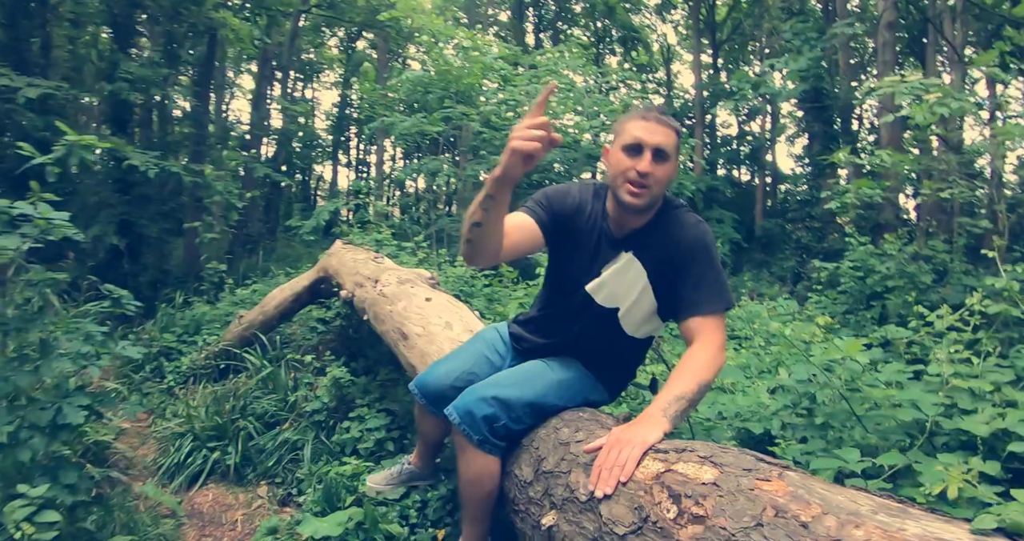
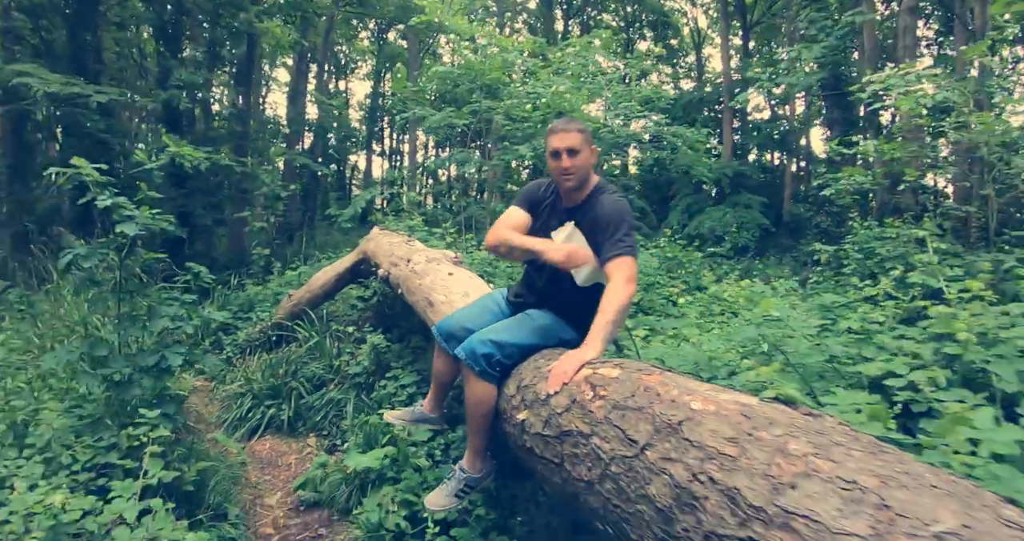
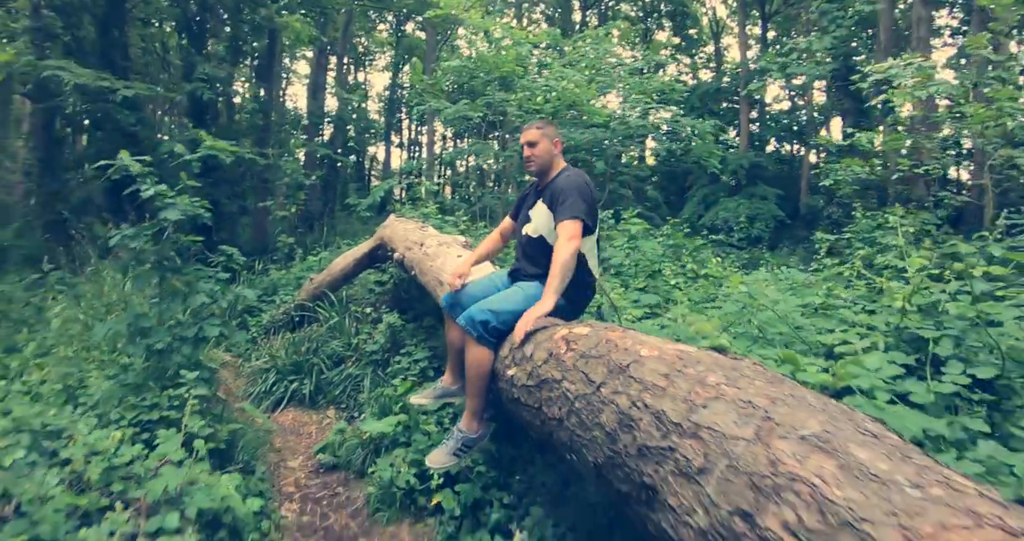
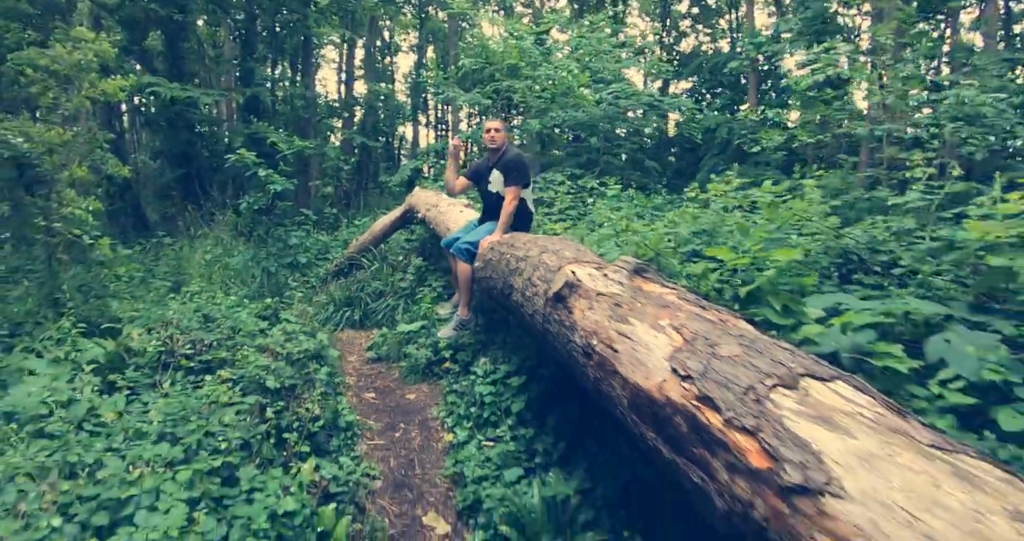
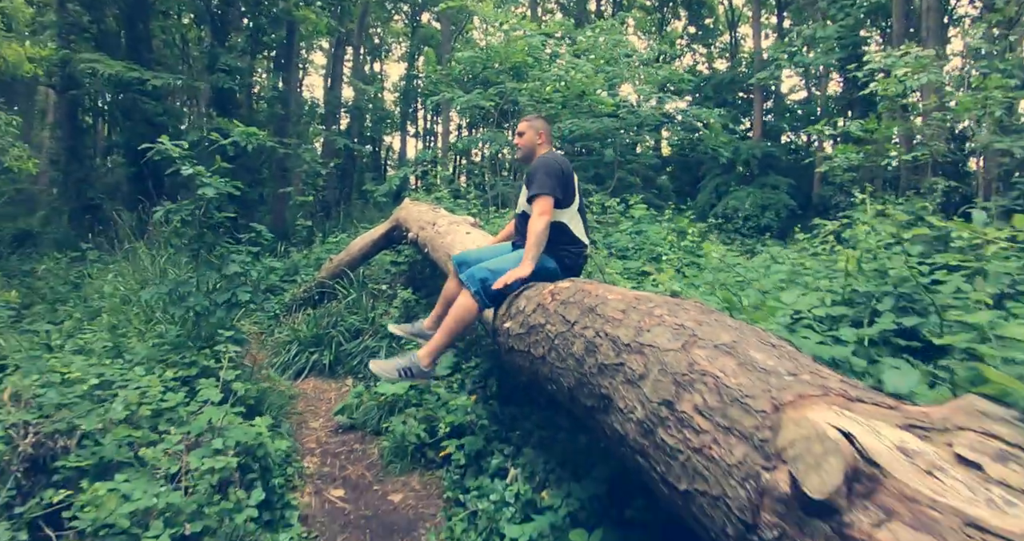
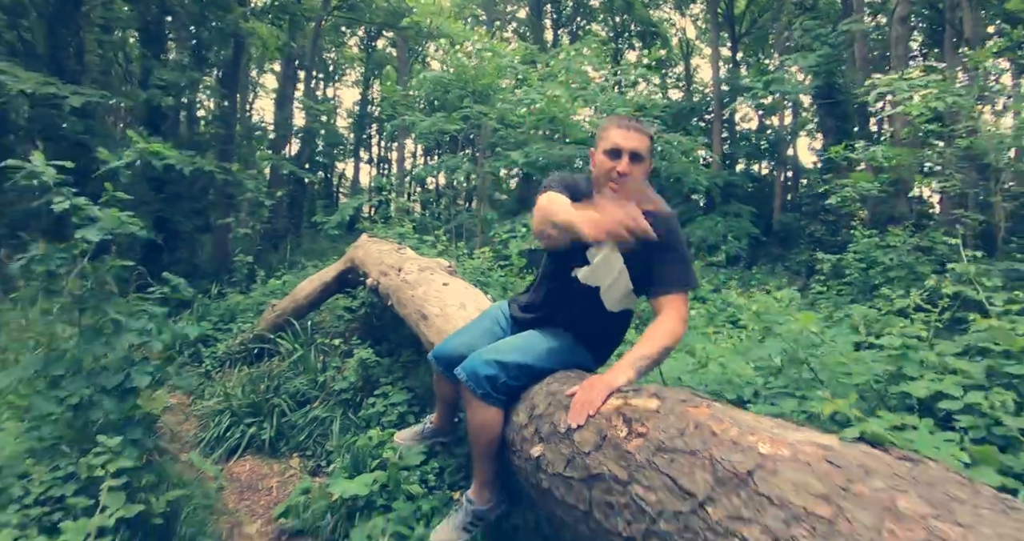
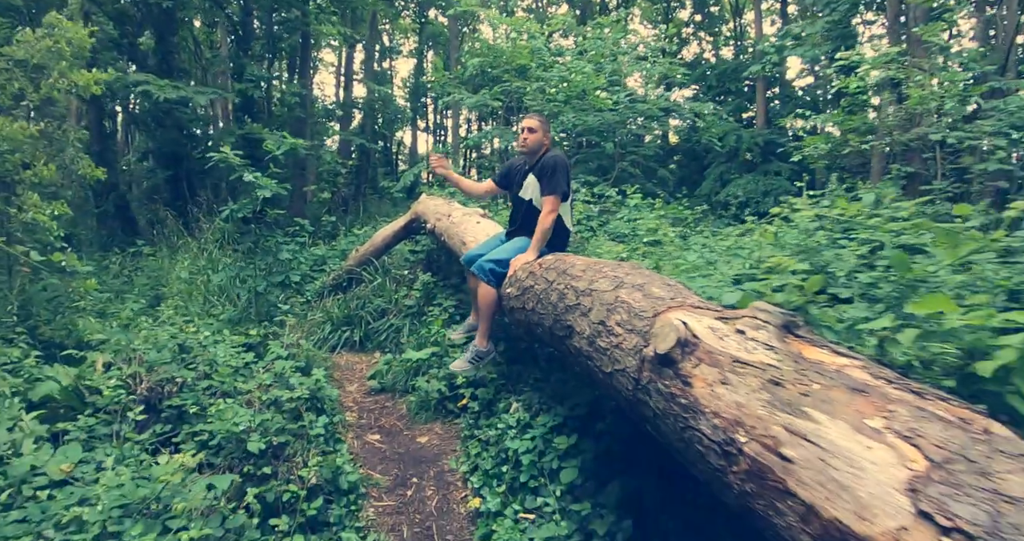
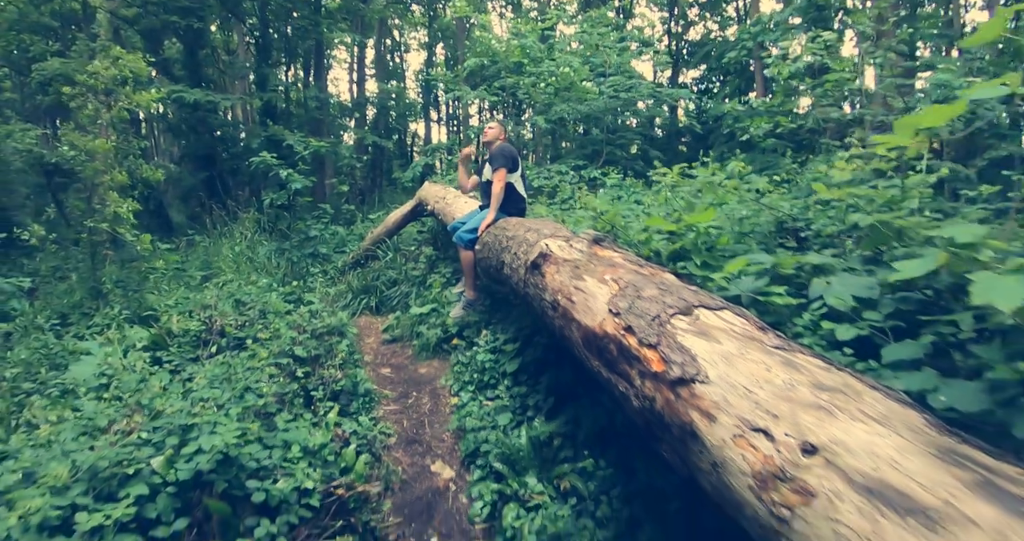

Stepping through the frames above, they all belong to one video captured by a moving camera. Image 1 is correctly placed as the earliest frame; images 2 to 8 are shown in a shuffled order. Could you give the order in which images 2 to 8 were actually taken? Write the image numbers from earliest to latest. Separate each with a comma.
6, 2, 3, 5, 7, 4, 8
